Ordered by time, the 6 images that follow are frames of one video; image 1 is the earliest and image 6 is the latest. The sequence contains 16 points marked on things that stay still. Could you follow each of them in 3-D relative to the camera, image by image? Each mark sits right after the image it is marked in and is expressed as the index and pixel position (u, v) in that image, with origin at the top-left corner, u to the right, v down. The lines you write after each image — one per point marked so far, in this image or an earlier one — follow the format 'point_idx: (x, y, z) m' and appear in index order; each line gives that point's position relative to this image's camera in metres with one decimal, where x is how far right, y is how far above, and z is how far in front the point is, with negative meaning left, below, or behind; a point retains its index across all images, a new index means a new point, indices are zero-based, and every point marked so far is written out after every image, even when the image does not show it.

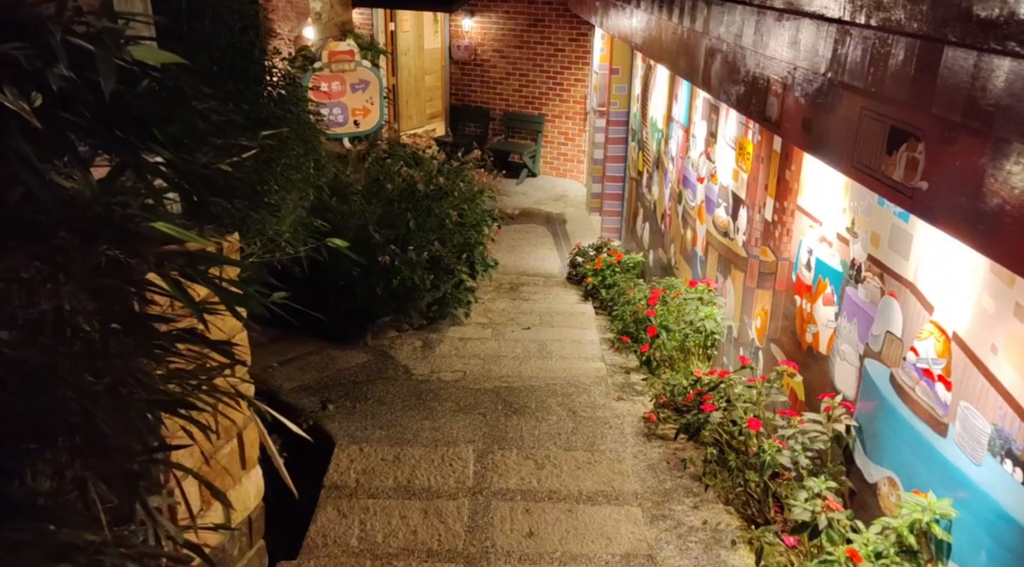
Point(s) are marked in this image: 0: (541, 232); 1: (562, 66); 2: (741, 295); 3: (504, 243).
0: (+0.4, +0.7, +11.5) m
1: (+0.7, +3.2, +13.4) m
2: (+1.3, -0.1, +5.3) m
3: (-0.1, +0.5, +10.8) m
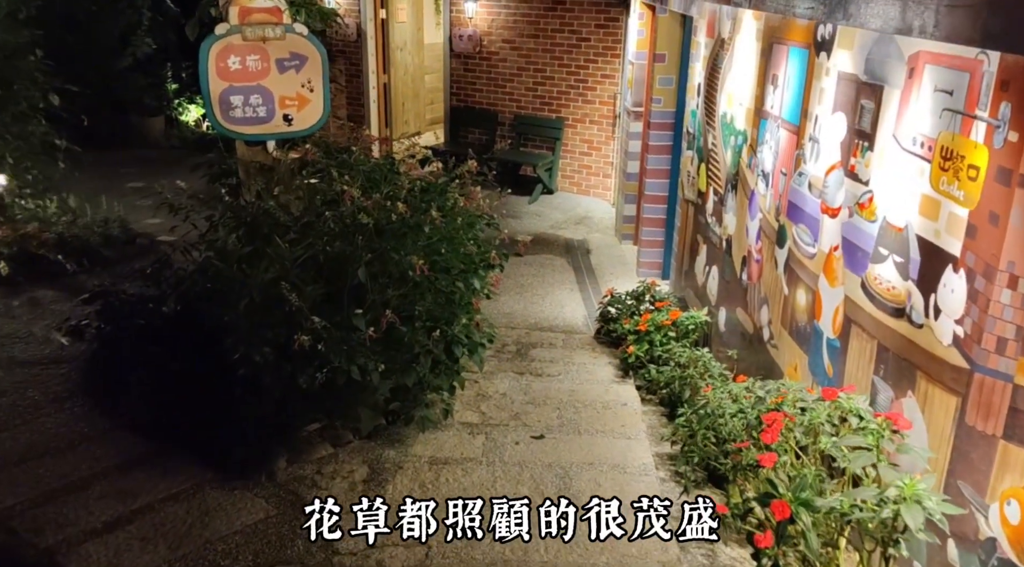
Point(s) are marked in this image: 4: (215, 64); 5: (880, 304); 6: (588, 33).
0: (+0.5, +0.2, +8.9) m
1: (+0.9, +2.7, +10.9) m
2: (+1.3, -0.5, +2.7) m
3: (0.0, 0.0, +8.2) m
4: (-1.6, +1.2, +4.8) m
5: (+1.3, -0.1, +3.3) m
6: (+0.9, +3.0, +10.8) m
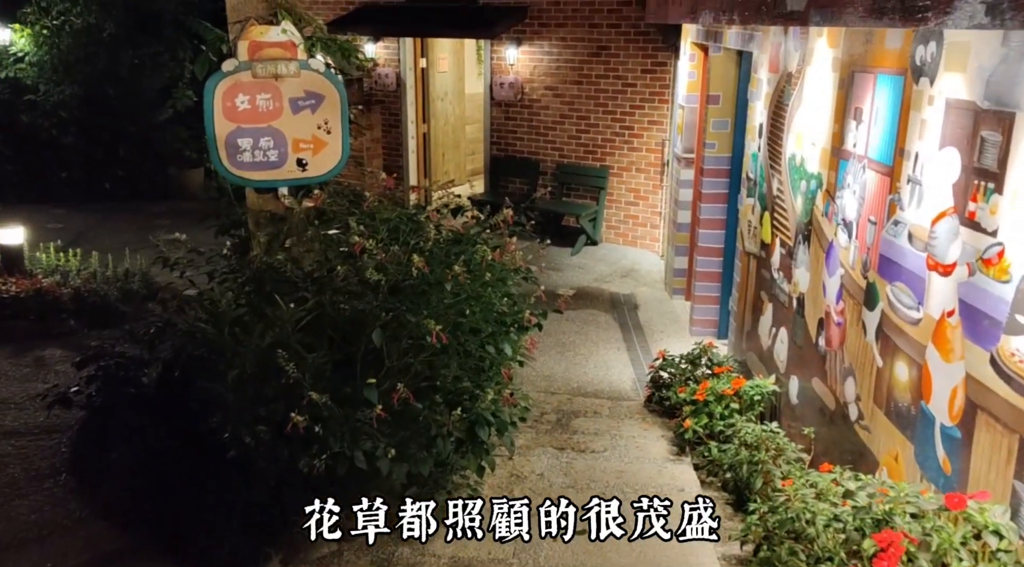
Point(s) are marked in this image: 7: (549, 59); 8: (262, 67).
0: (+0.8, -0.3, +8.2) m
1: (+1.4, +2.0, +10.3) m
2: (+1.4, -0.7, +2.0) m
3: (+0.4, -0.5, +7.5) m
4: (-1.4, +0.9, +4.3) m
5: (+1.5, -0.3, +2.6) m
6: (+1.4, +2.3, +10.3) m
7: (+0.4, +2.7, +10.7) m
8: (-1.2, +1.0, +4.3) m
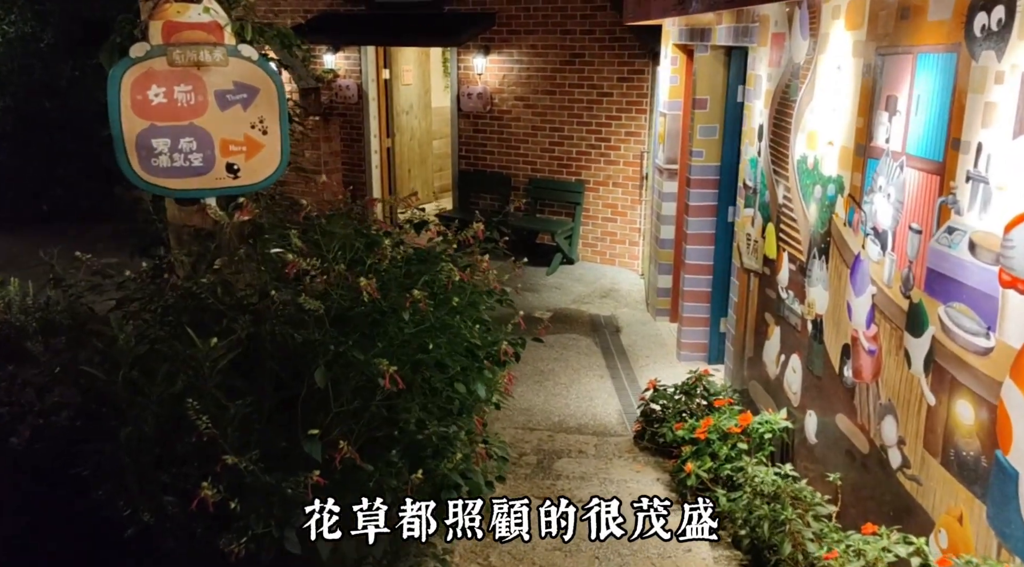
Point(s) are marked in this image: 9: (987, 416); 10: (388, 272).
0: (+0.6, -0.5, +7.5) m
1: (+1.0, +1.8, +9.7) m
2: (+1.4, -0.7, +1.3) m
3: (+0.1, -0.7, +6.8) m
4: (-1.5, +0.7, +3.6) m
5: (+1.4, -0.4, +1.9) m
6: (+1.0, +2.1, +9.7) m
7: (+0.1, +2.4, +10.1) m
8: (-1.3, +0.9, +3.6) m
9: (+1.4, -0.4, +2.7) m
10: (-0.5, 0.0, +3.5) m
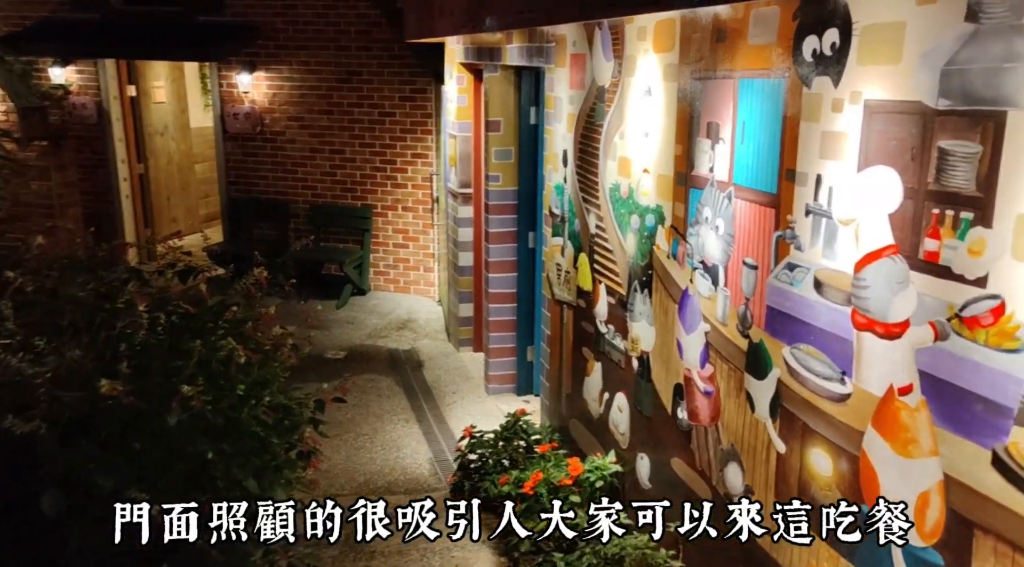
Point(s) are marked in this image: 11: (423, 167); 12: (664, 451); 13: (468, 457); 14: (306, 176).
0: (-1.0, -0.8, +7.0) m
1: (-1.2, +1.5, +9.3) m
2: (+1.2, -0.8, +1.2) m
3: (-1.2, -1.0, +6.2) m
4: (-2.2, +0.4, +2.7) m
5: (+1.1, -0.5, +1.8) m
6: (-1.2, +1.8, +9.2) m
7: (-2.3, +2.0, +9.4) m
8: (-2.0, +0.6, +2.8) m
9: (+0.9, -0.5, +2.5) m
10: (-1.1, -0.2, +2.8) m
11: (-0.9, +1.2, +9.3) m
12: (+0.6, -0.7, +3.7) m
13: (-0.2, -0.9, +5.0) m
14: (-2.2, +1.1, +9.7) m
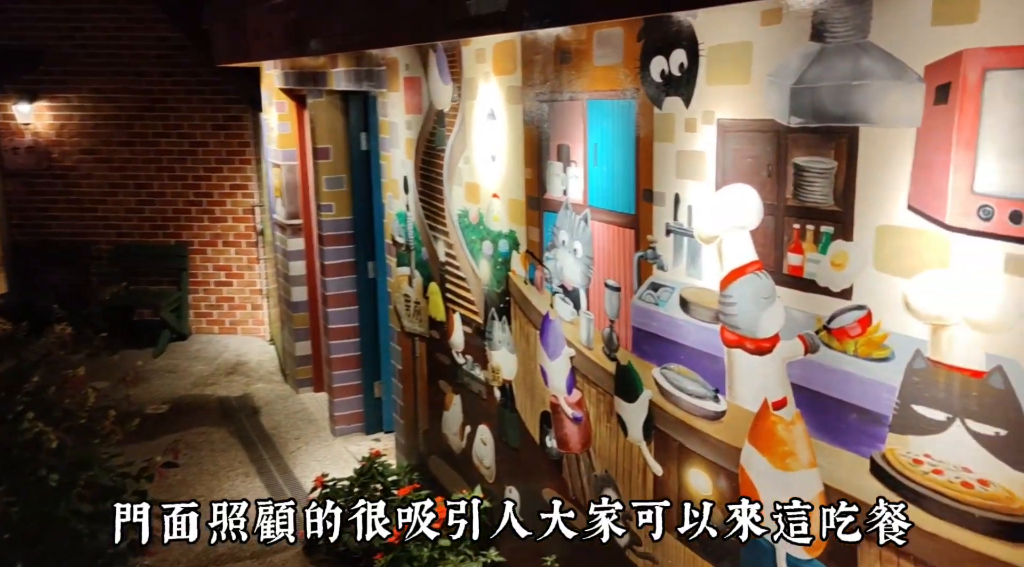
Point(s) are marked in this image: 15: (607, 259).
0: (-2.1, -1.1, +6.6) m
1: (-2.9, +1.1, +8.8) m
2: (+1.2, -0.8, +1.2) m
3: (-2.2, -1.2, +5.8) m
4: (-2.6, +0.2, +2.2) m
5: (+0.9, -0.5, +1.8) m
6: (-2.9, +1.4, +8.7) m
7: (-4.0, +1.6, +8.8) m
8: (-2.4, +0.4, +2.3) m
9: (+0.6, -0.6, +2.5) m
10: (-1.5, -0.4, +2.5) m
11: (-2.6, +0.8, +8.9) m
12: (+0.1, -0.8, +3.6) m
13: (-1.0, -1.1, +4.7) m
14: (-3.9, +0.7, +9.0) m
15: (+0.3, +0.1, +3.0) m
